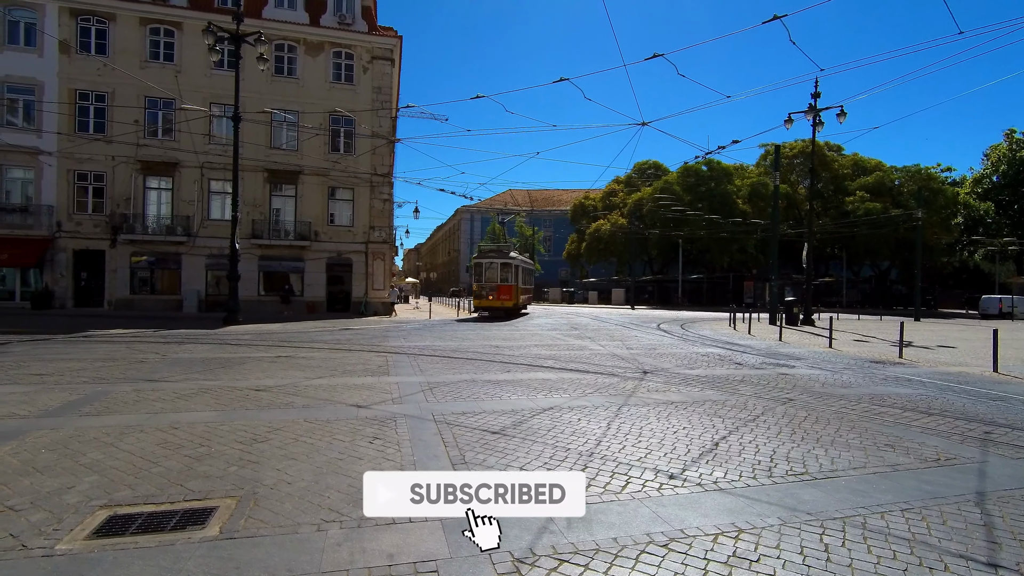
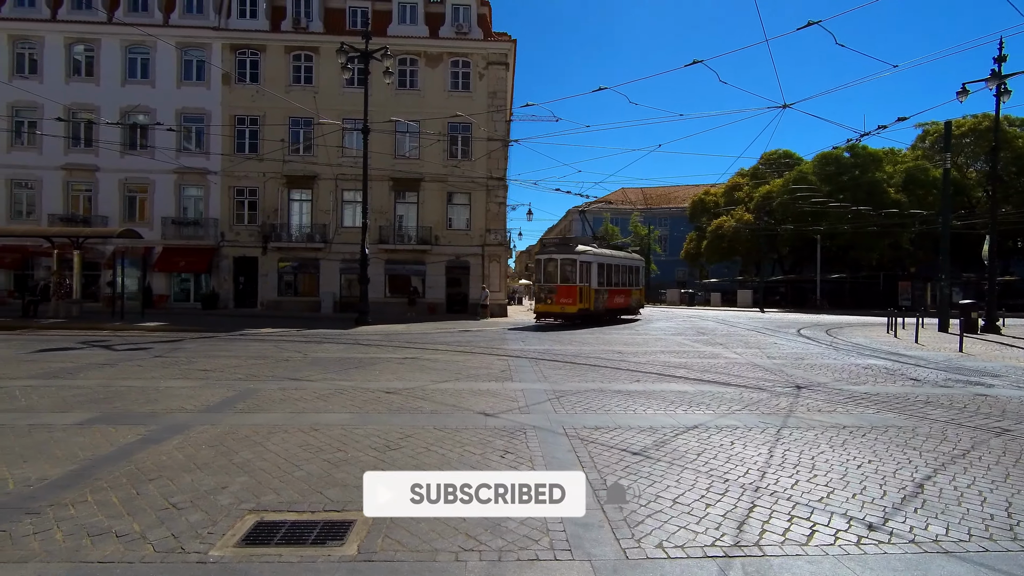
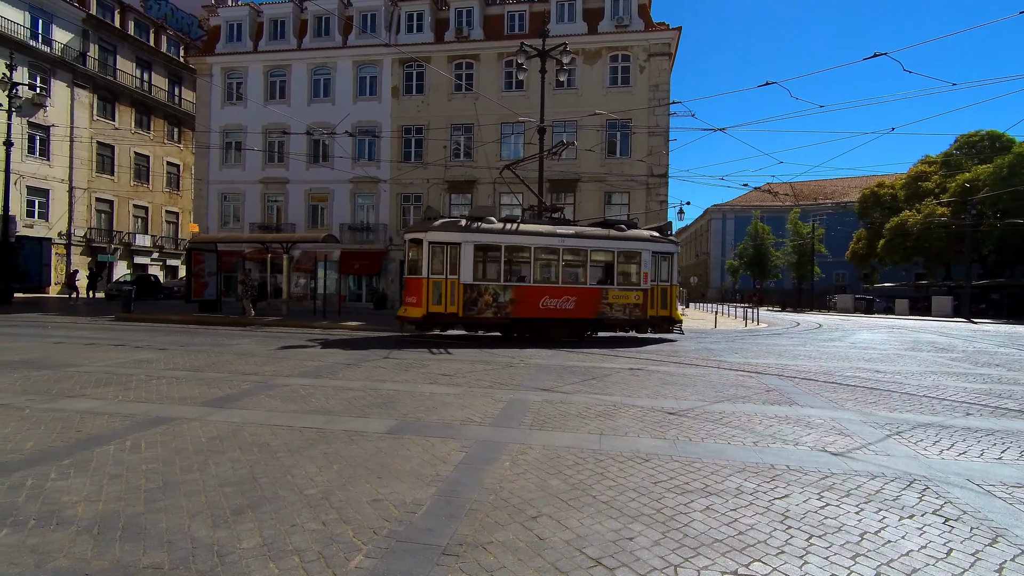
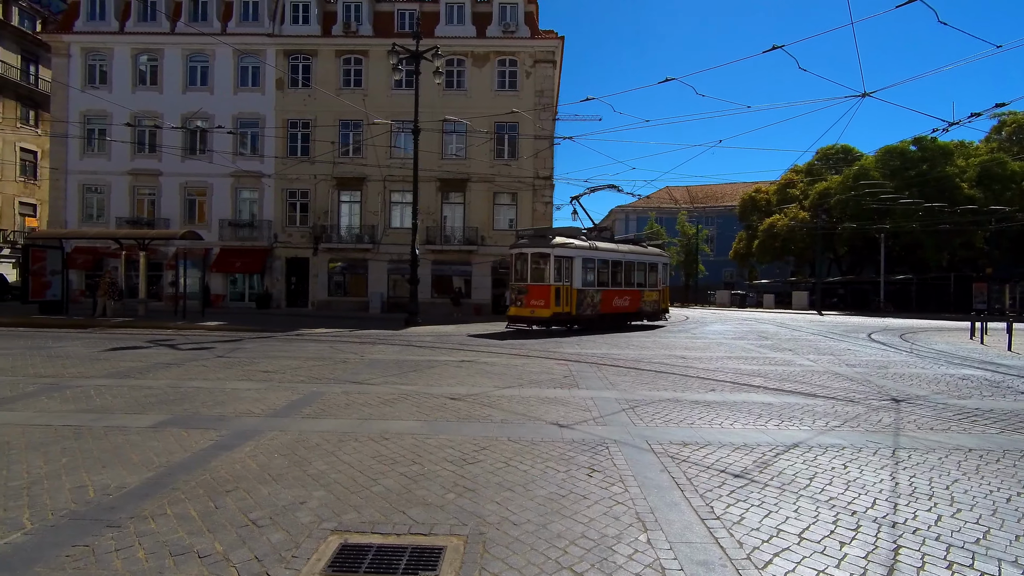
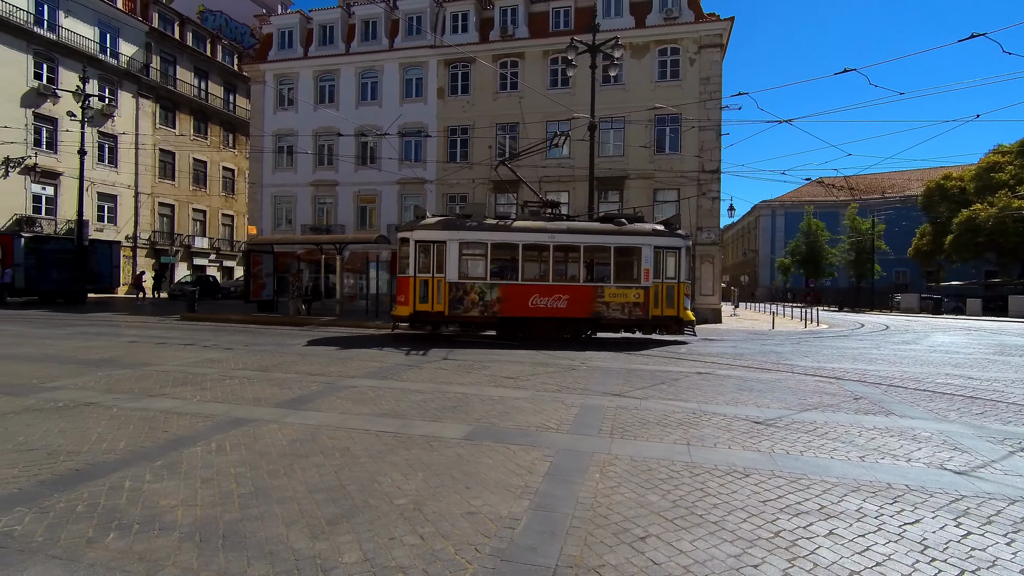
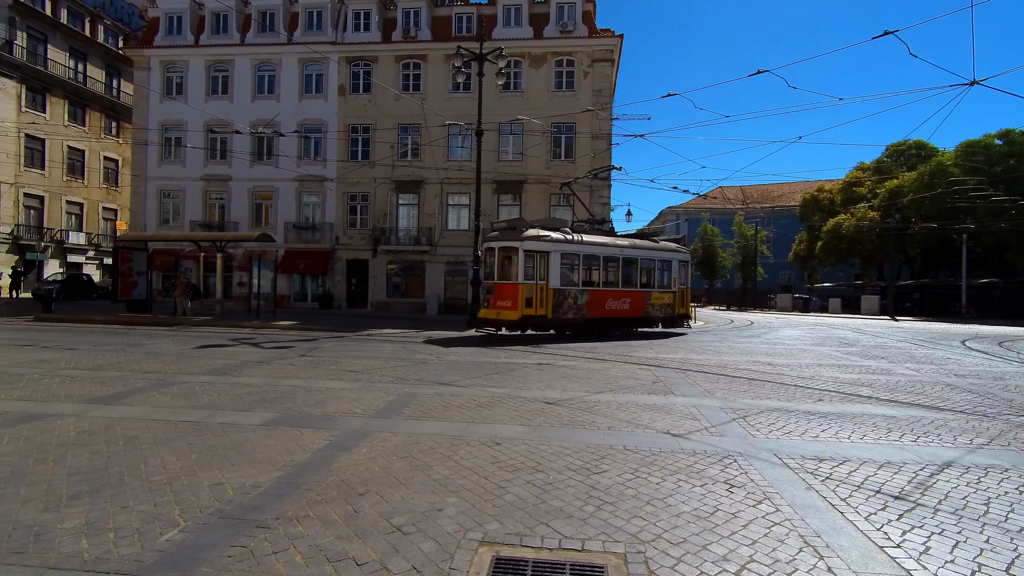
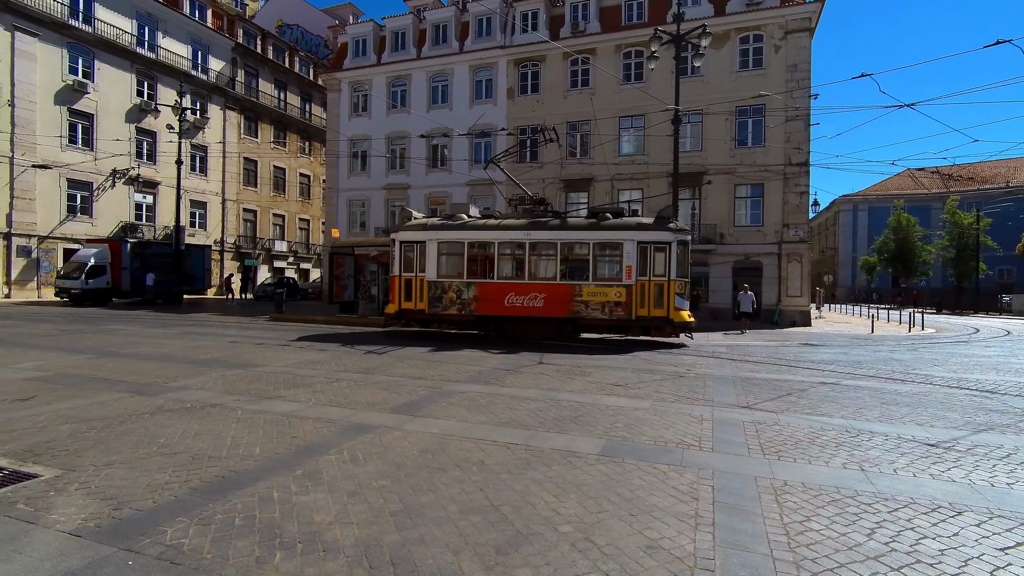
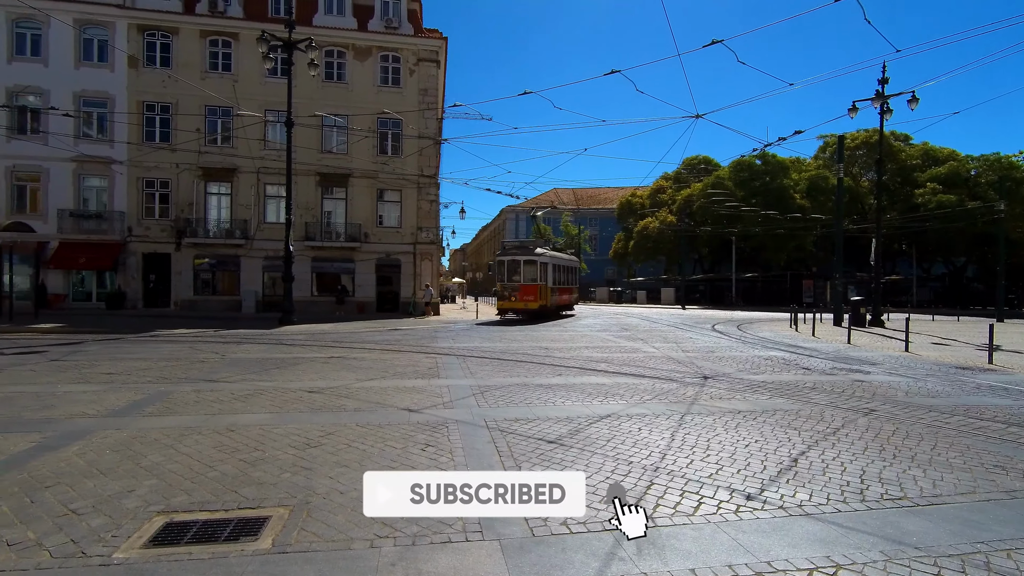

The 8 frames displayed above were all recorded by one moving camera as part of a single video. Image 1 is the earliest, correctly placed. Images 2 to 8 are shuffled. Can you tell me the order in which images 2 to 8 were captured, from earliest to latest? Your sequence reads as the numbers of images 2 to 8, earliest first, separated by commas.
8, 2, 4, 6, 3, 5, 7
